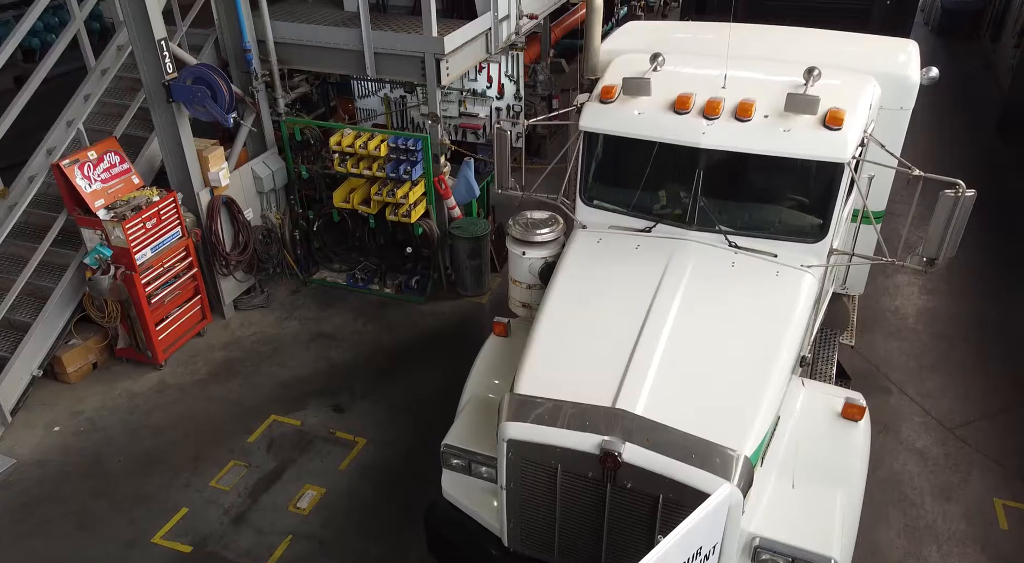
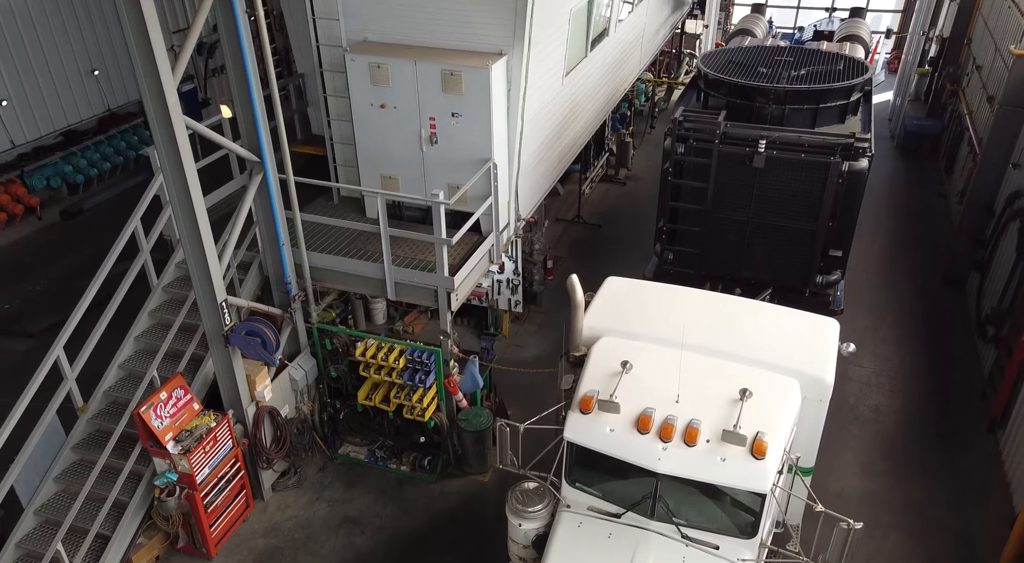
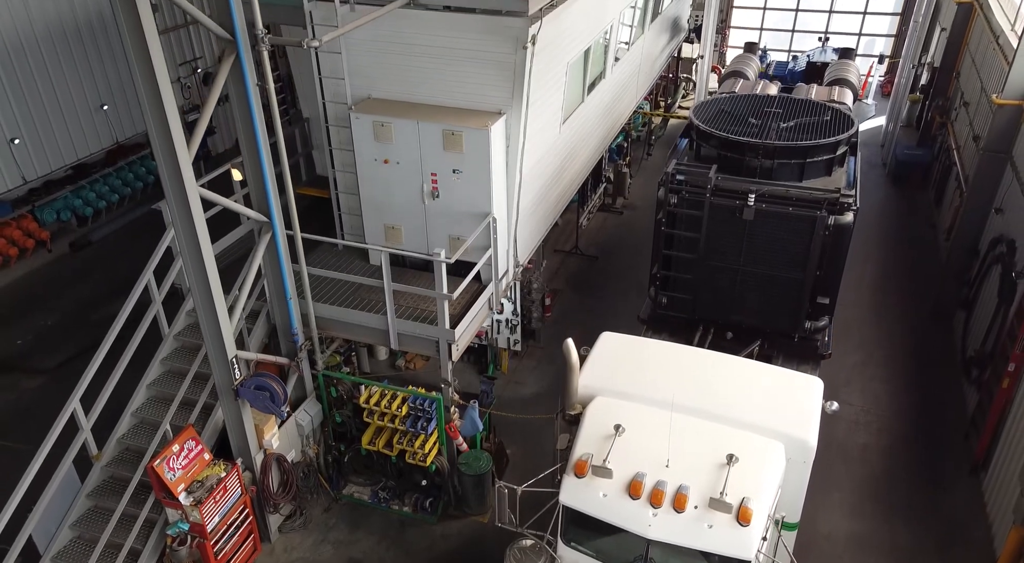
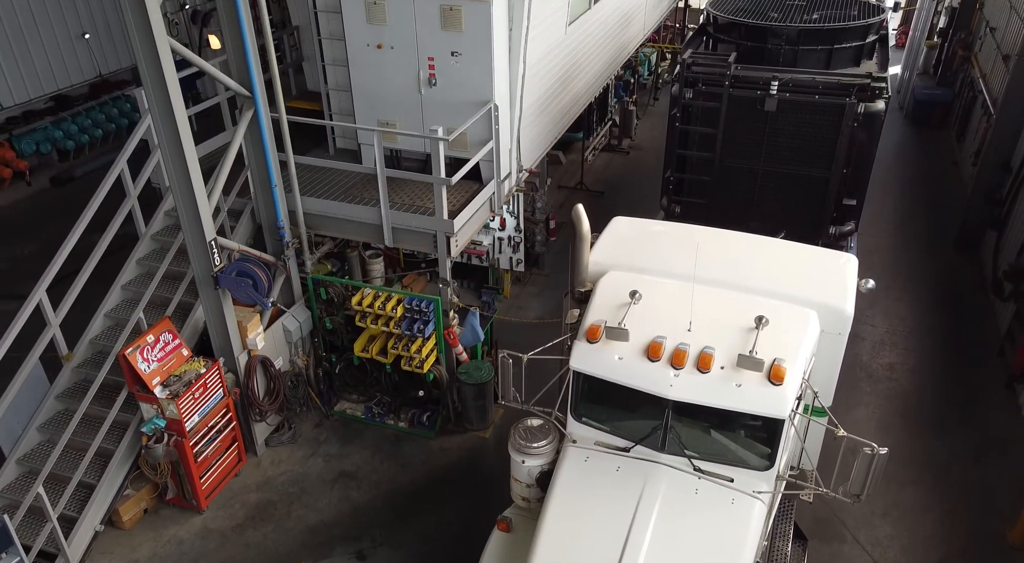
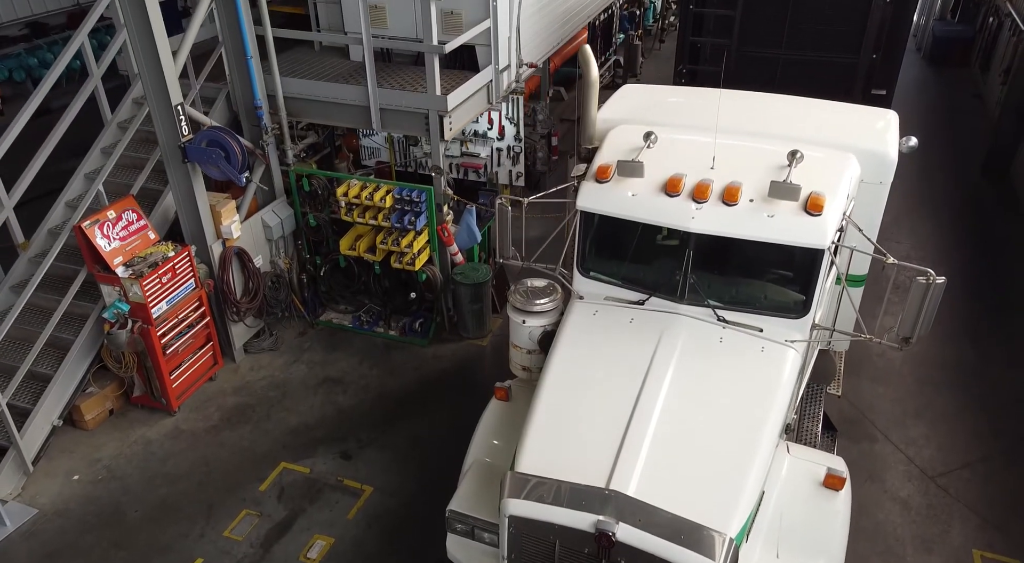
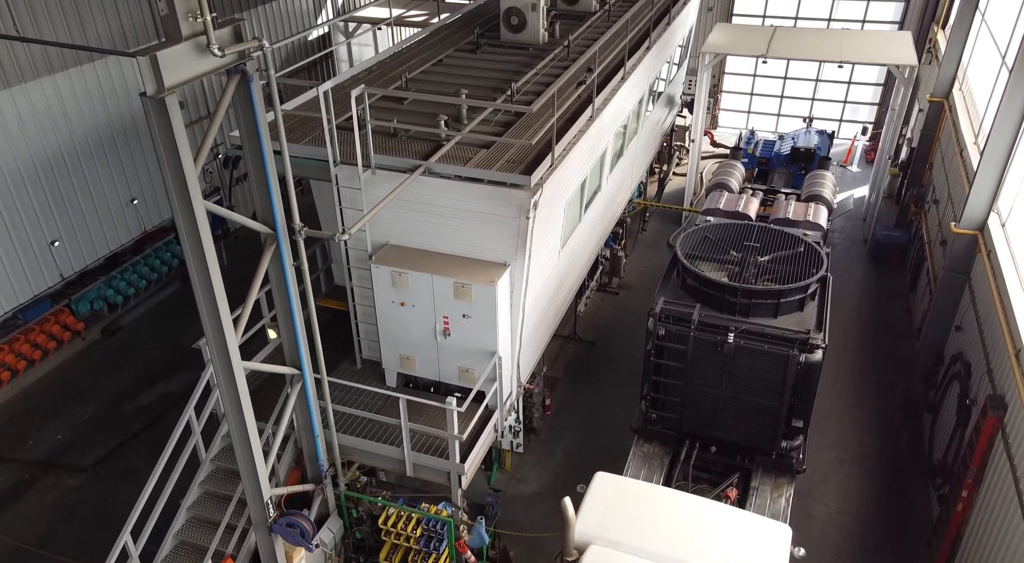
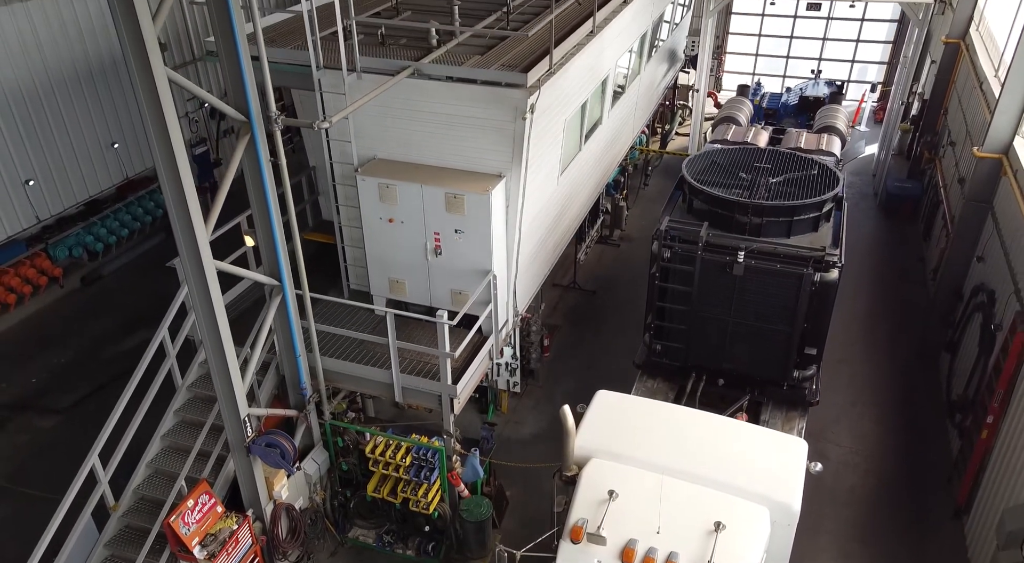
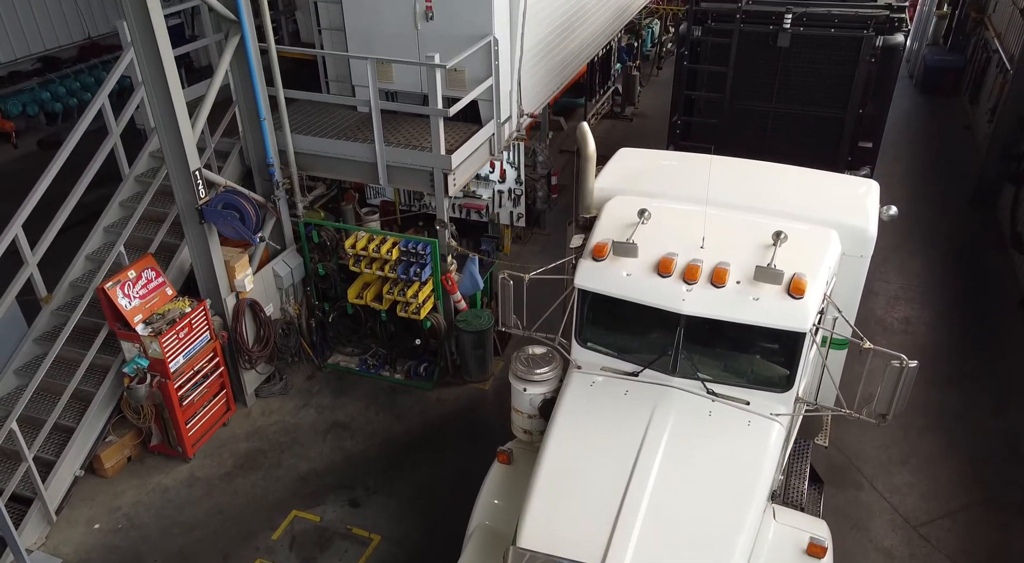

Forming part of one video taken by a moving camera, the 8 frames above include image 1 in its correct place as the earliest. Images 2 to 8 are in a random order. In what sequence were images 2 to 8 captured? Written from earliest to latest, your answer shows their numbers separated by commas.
5, 8, 4, 2, 3, 7, 6
